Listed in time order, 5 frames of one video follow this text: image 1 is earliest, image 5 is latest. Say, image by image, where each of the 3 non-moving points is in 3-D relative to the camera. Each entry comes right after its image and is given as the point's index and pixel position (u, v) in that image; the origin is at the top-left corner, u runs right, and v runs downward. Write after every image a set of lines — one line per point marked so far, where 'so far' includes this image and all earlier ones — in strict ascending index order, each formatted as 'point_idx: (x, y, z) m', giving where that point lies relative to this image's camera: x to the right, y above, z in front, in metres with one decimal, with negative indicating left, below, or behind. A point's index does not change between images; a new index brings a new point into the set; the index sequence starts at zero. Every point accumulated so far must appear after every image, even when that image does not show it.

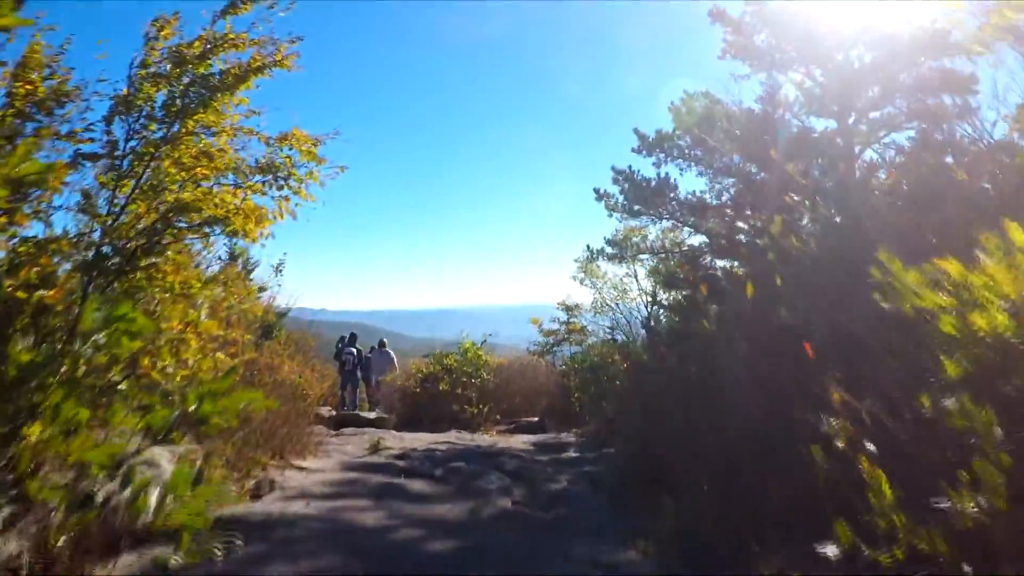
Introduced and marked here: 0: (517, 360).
0: (+0.1, -1.3, +12.7) m
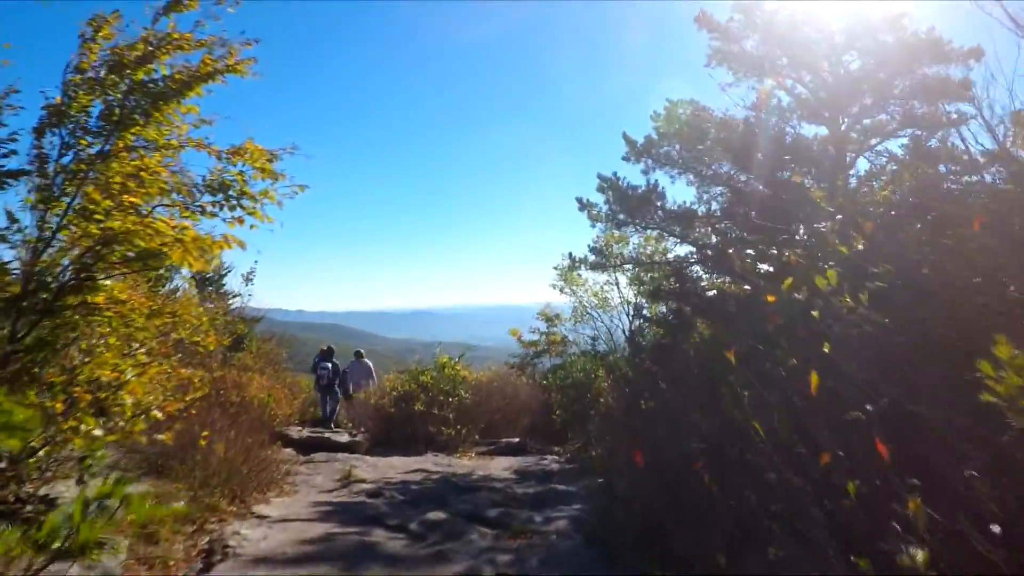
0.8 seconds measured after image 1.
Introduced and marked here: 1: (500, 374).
0: (-0.3, -1.5, +12.3) m
1: (-0.2, -1.5, +12.4) m
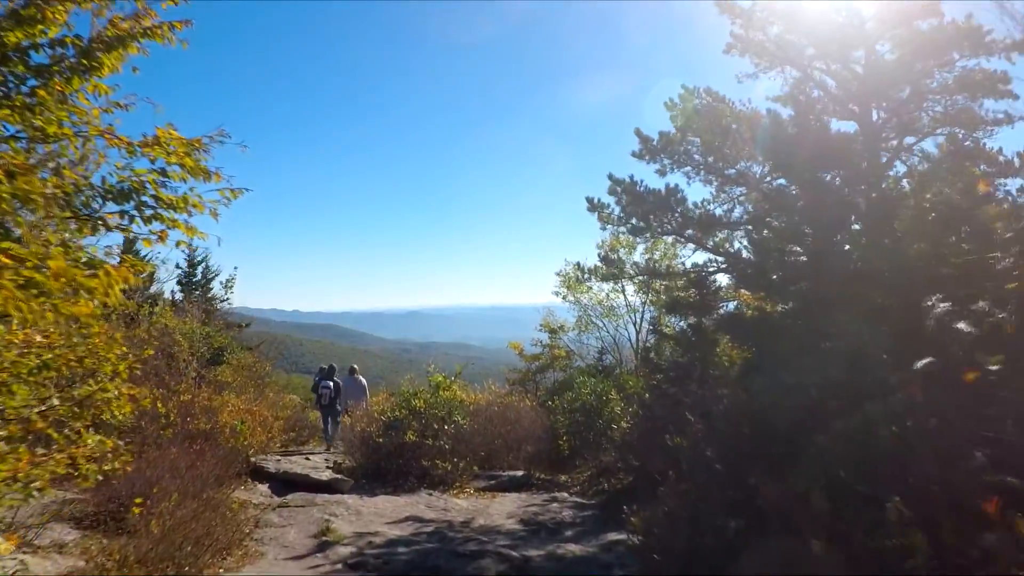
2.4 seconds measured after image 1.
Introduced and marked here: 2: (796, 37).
0: (-0.2, -1.7, +11.2) m
1: (-0.2, -1.7, +11.3) m
2: (+3.7, +3.4, +9.9) m
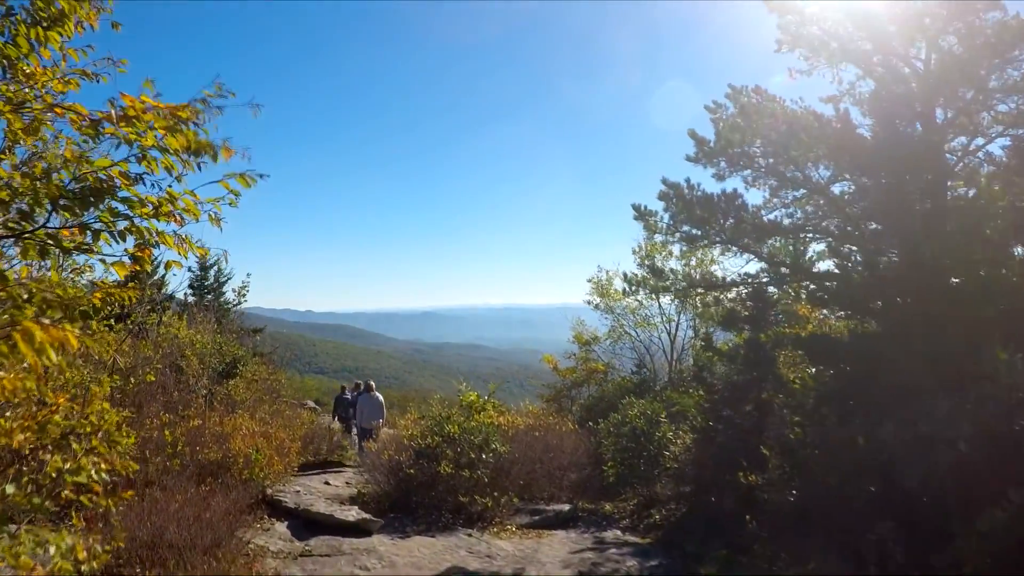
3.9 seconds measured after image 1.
0: (+0.3, -1.8, +10.3) m
1: (+0.4, -1.8, +10.4) m
2: (+4.3, +3.3, +8.9) m
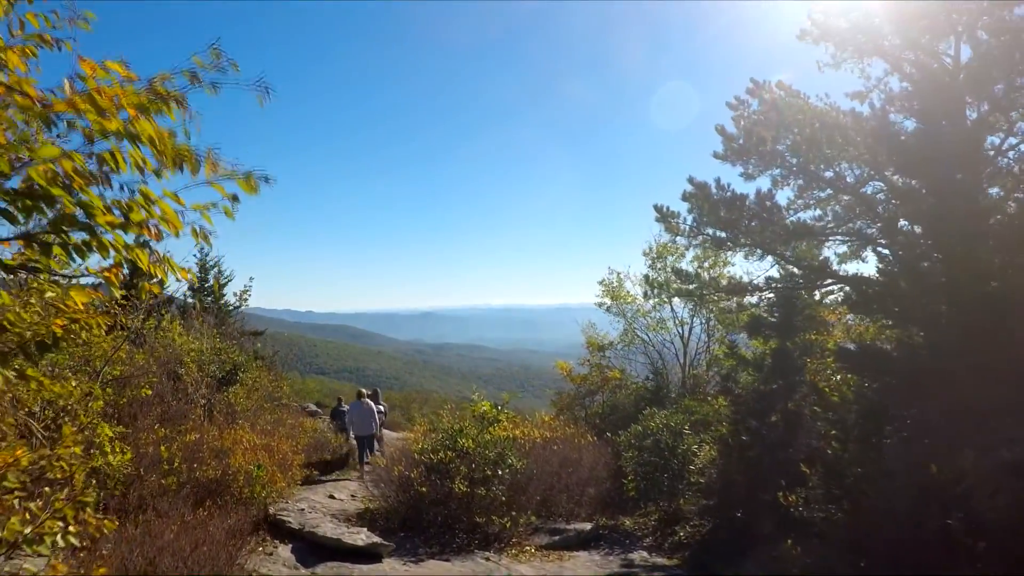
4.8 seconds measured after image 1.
0: (+0.5, -1.9, +9.9) m
1: (+0.6, -1.9, +9.9) m
2: (+4.4, +3.2, +8.4) m
